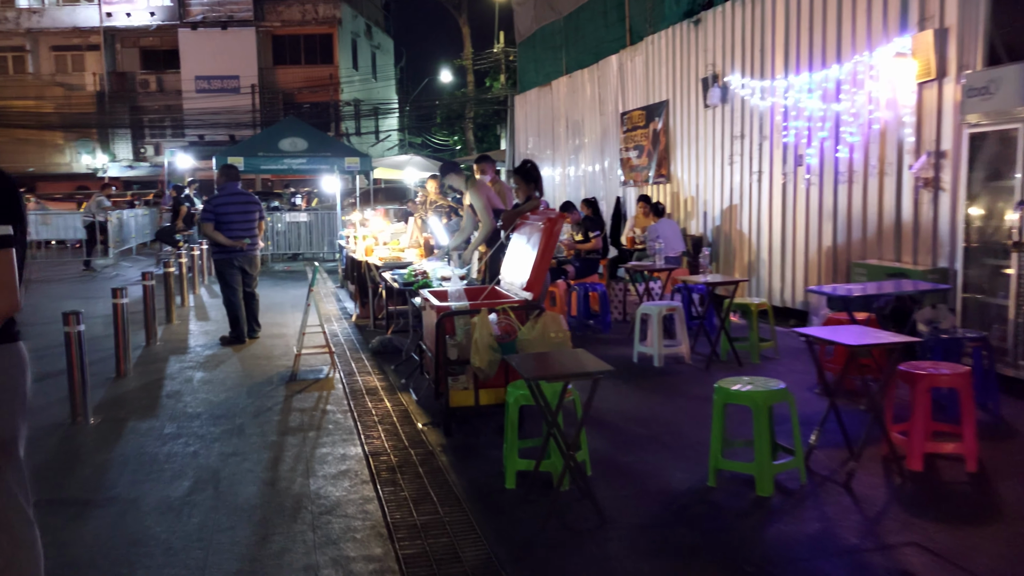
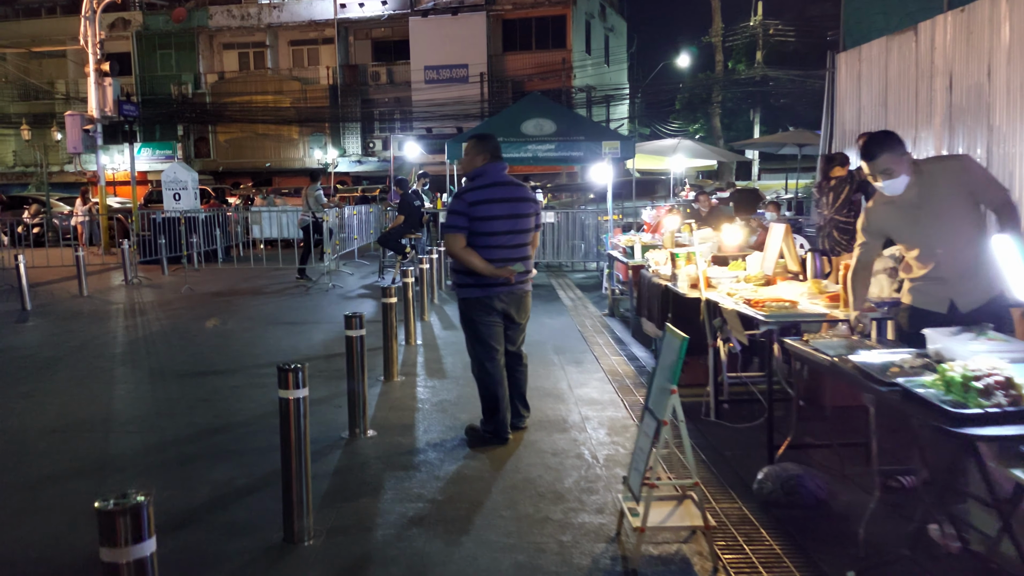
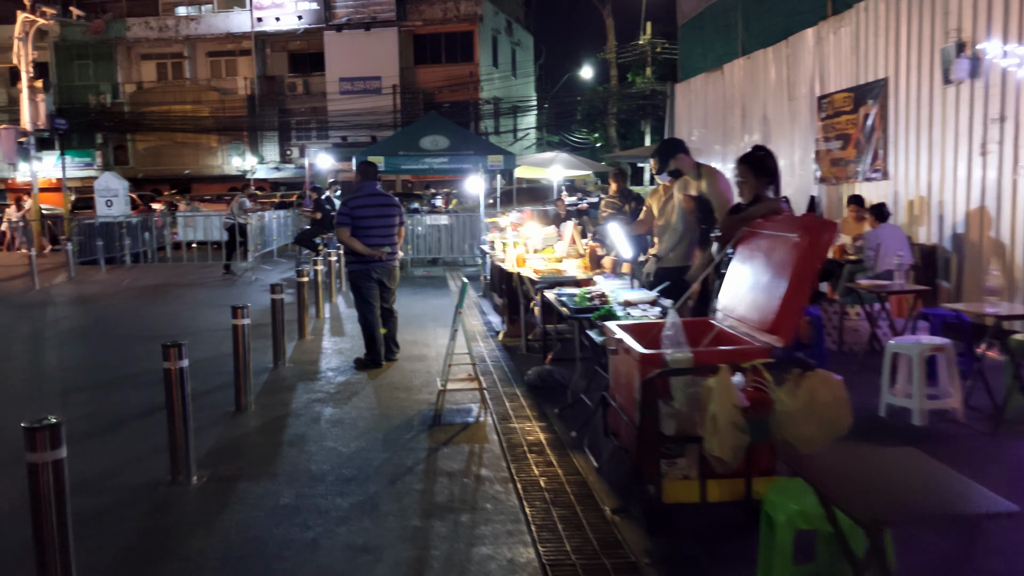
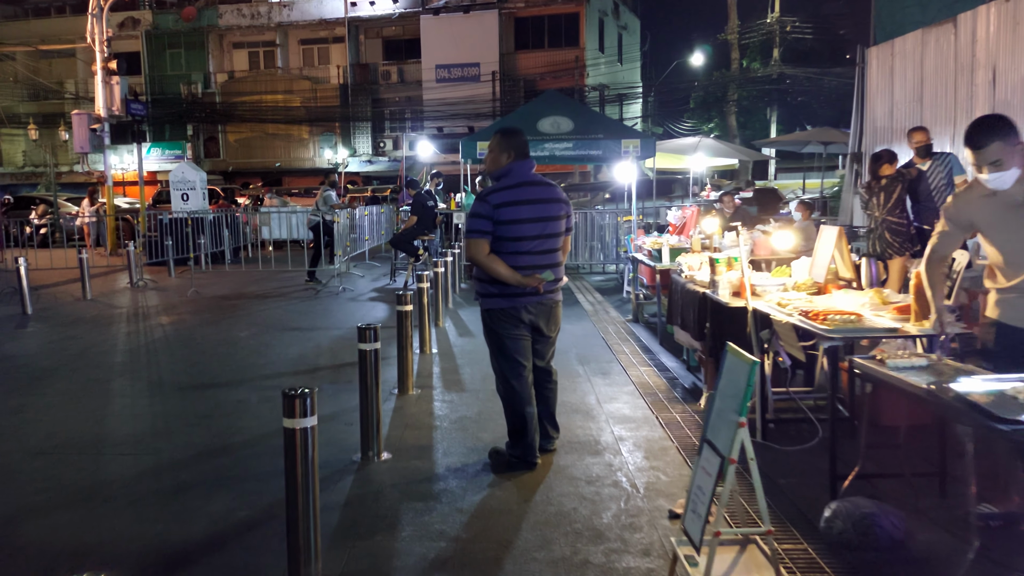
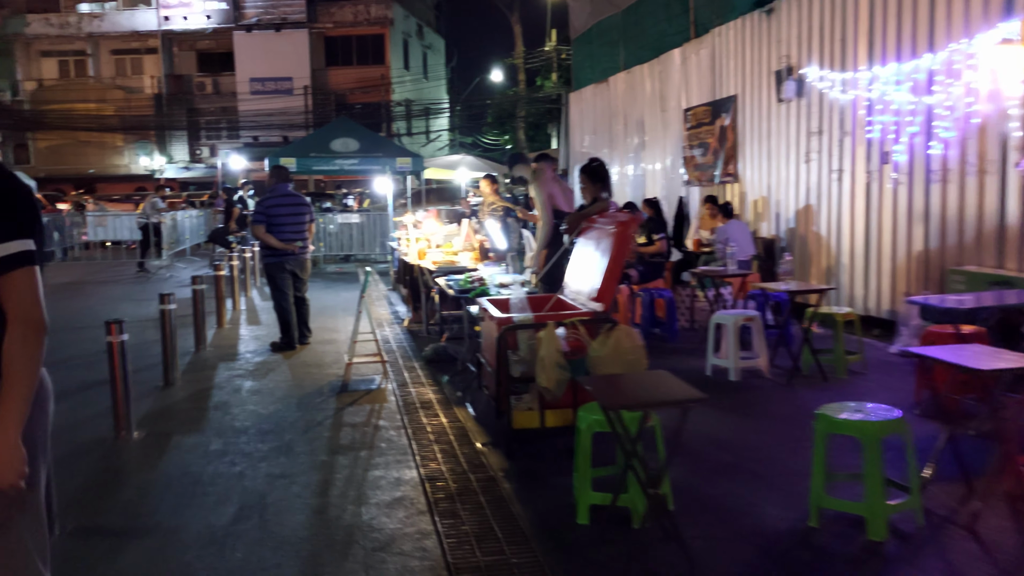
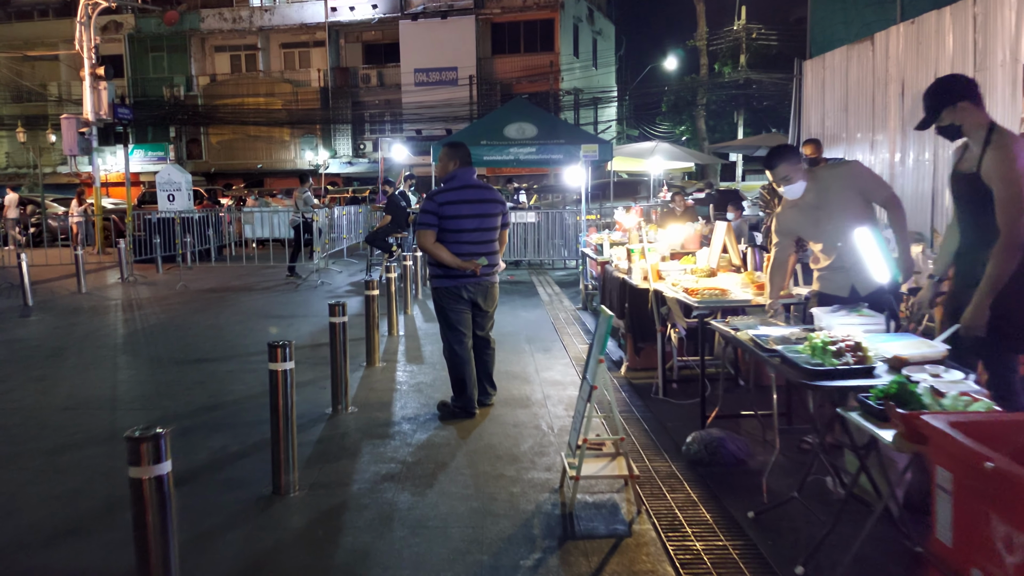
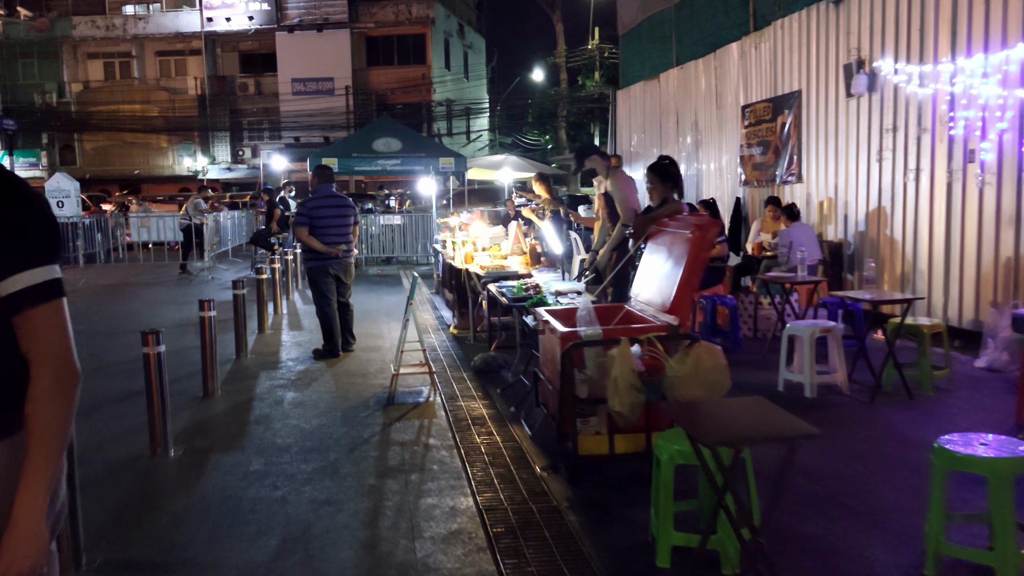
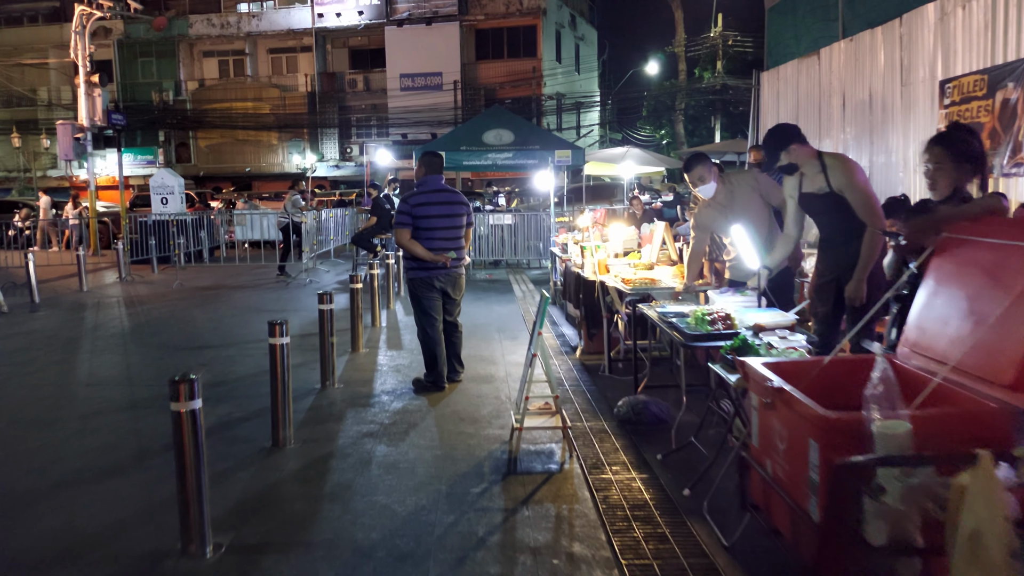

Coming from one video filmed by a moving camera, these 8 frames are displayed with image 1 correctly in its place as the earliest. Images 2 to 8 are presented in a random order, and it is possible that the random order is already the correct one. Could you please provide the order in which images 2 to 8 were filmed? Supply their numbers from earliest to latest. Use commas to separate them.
5, 7, 3, 8, 6, 2, 4
